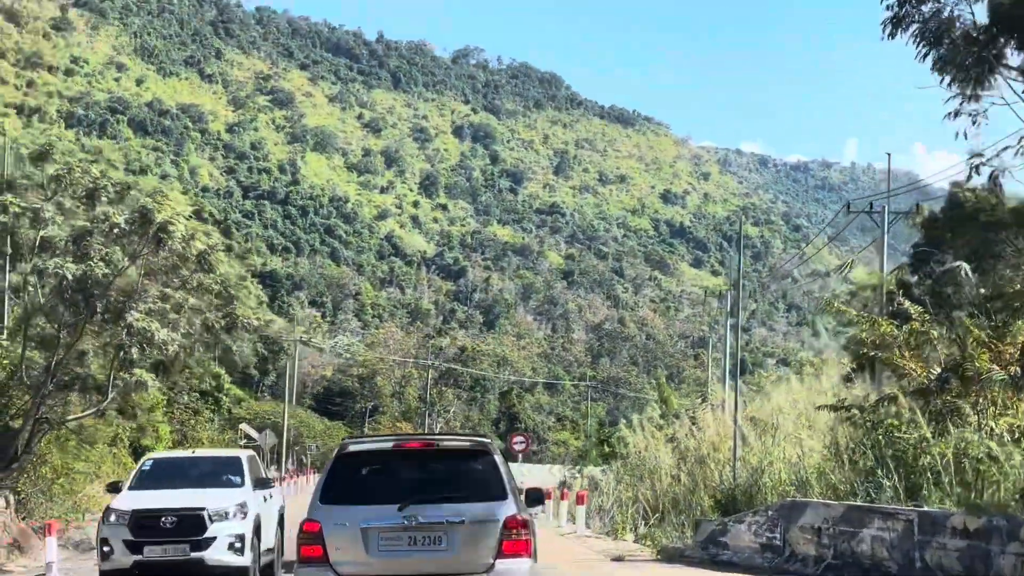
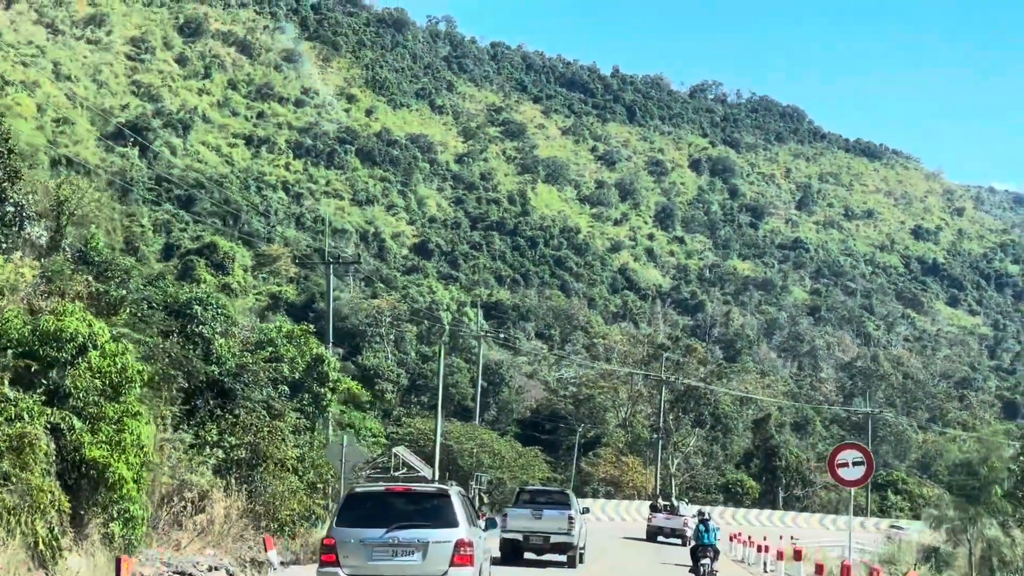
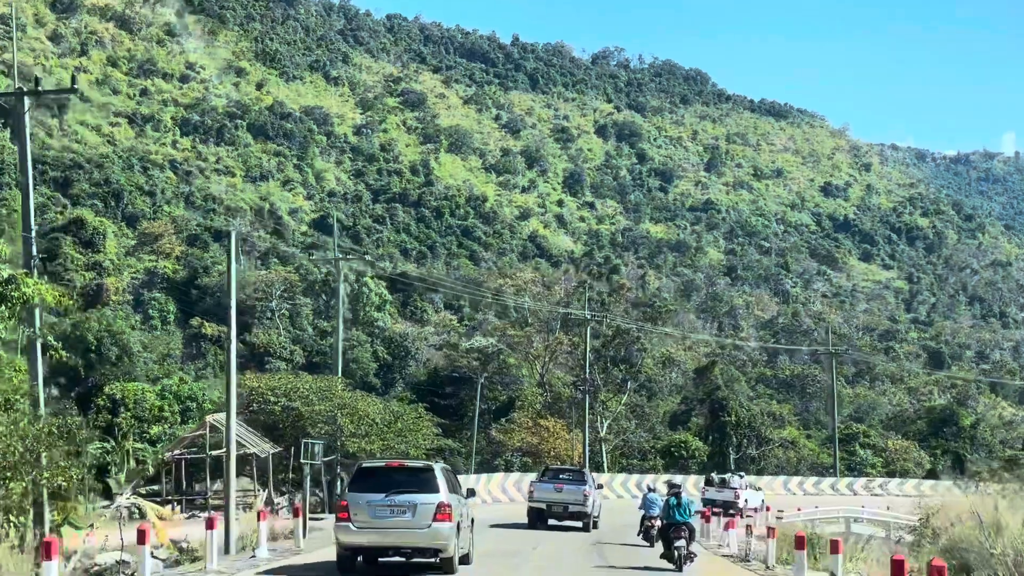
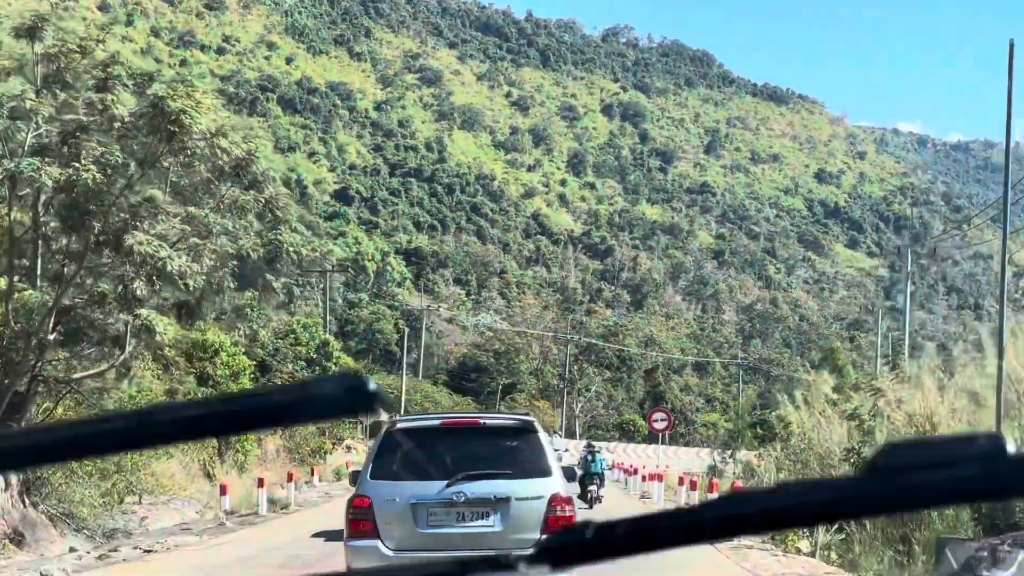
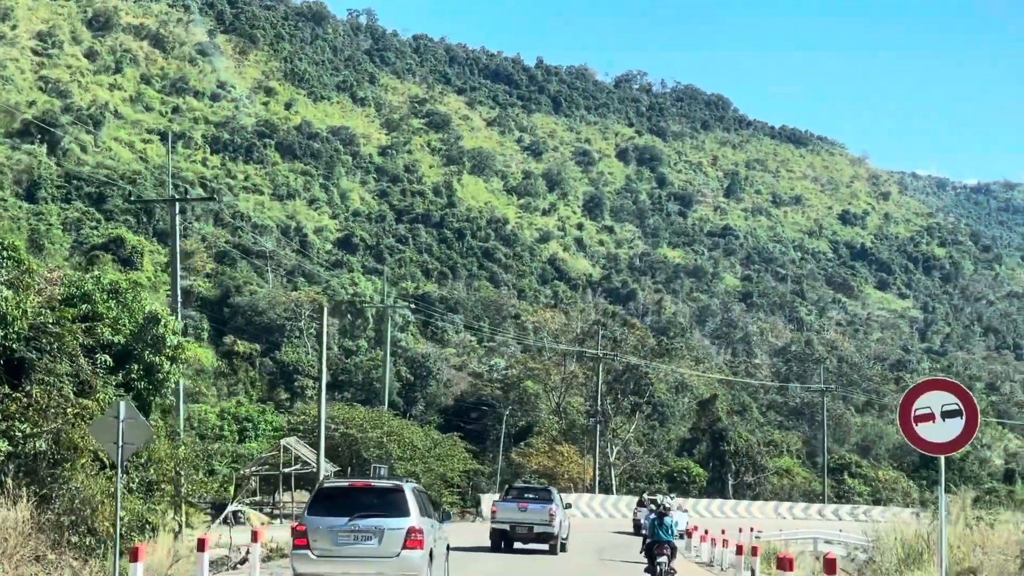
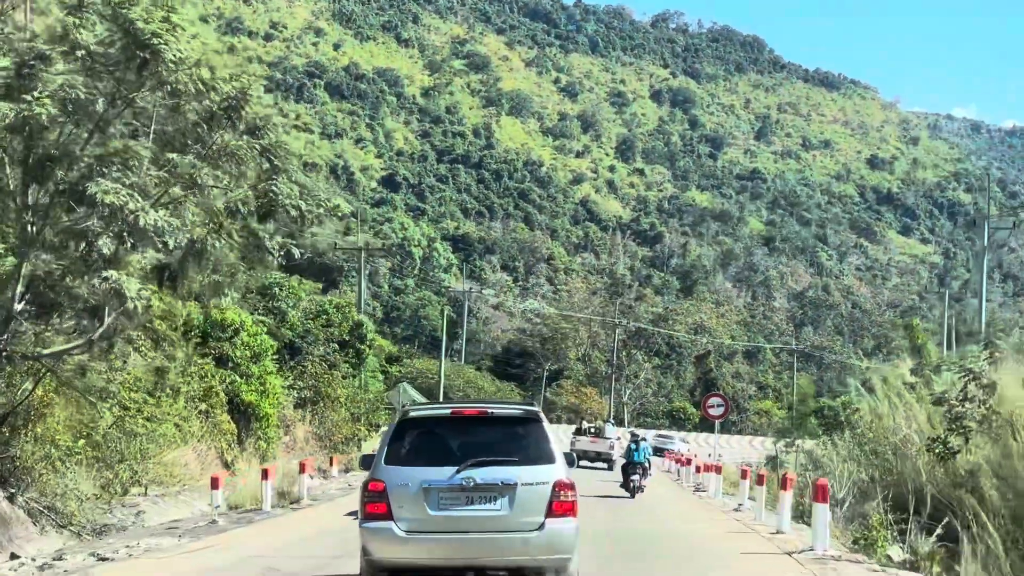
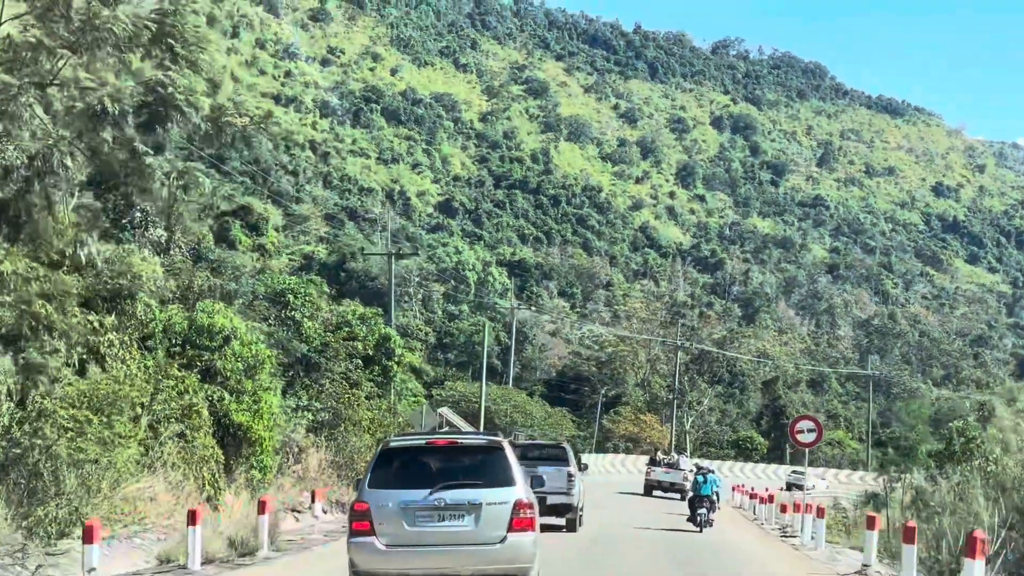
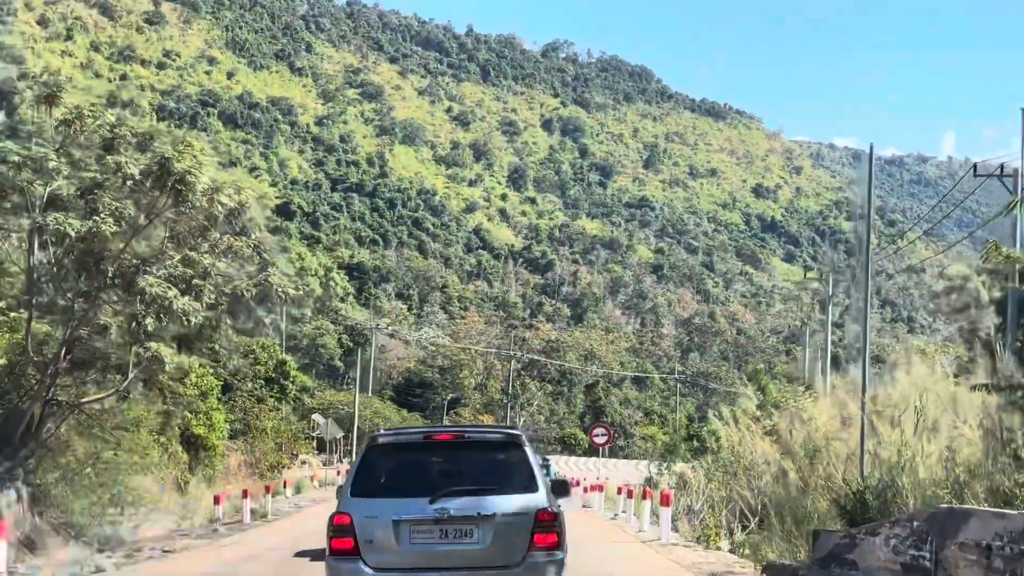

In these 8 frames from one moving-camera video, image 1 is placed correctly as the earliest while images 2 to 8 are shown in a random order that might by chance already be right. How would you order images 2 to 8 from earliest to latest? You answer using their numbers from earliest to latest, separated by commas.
8, 4, 6, 7, 2, 5, 3
